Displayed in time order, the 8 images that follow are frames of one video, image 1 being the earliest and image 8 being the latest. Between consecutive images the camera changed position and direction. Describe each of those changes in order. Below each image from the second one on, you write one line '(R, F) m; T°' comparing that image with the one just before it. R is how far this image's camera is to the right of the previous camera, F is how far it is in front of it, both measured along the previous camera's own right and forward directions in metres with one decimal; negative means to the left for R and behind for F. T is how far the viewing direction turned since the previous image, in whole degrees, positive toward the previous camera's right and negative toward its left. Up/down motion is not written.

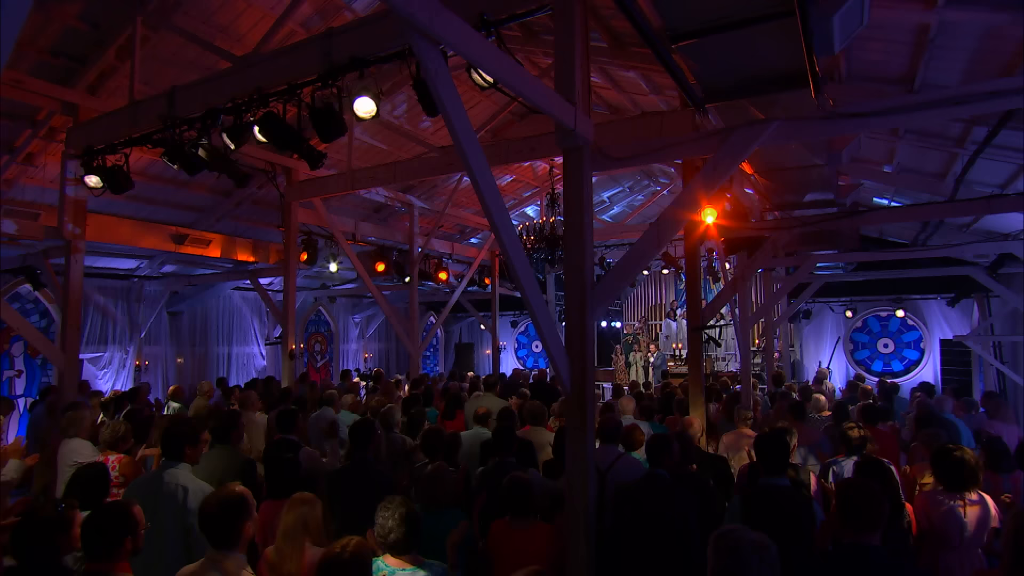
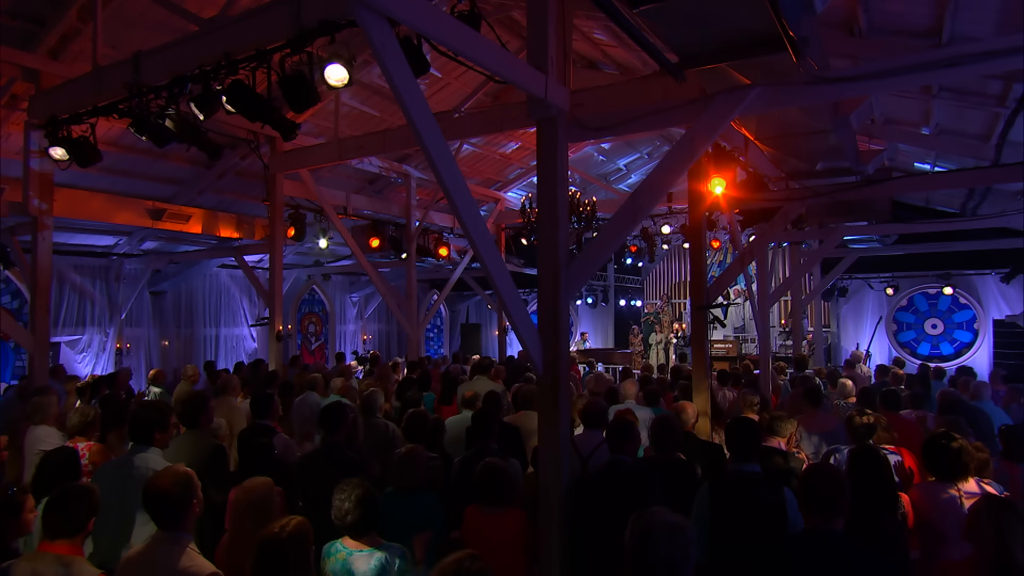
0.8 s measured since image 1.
(+0.4, +0.4) m; -4°
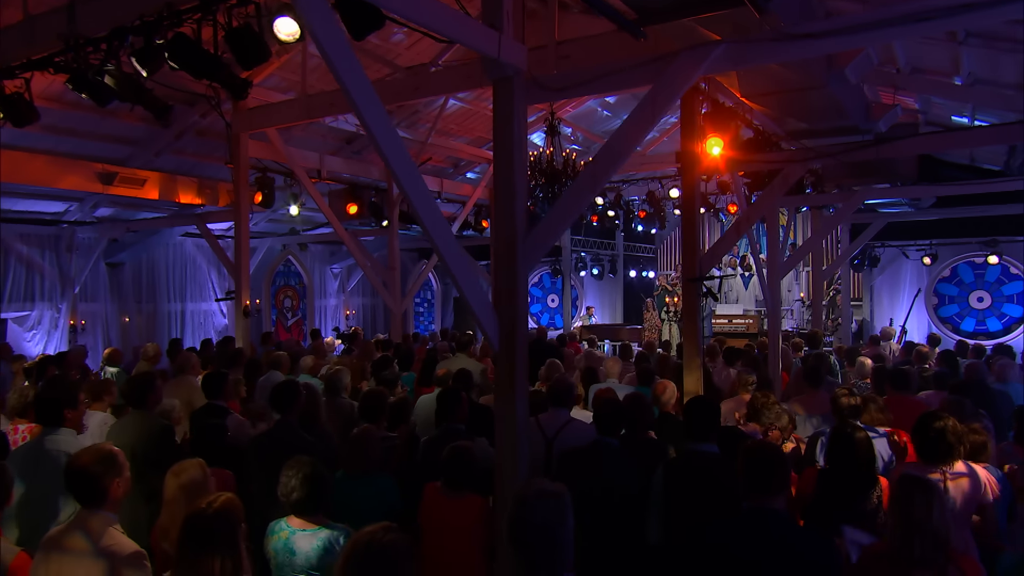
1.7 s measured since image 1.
(+0.4, +0.5) m; -3°
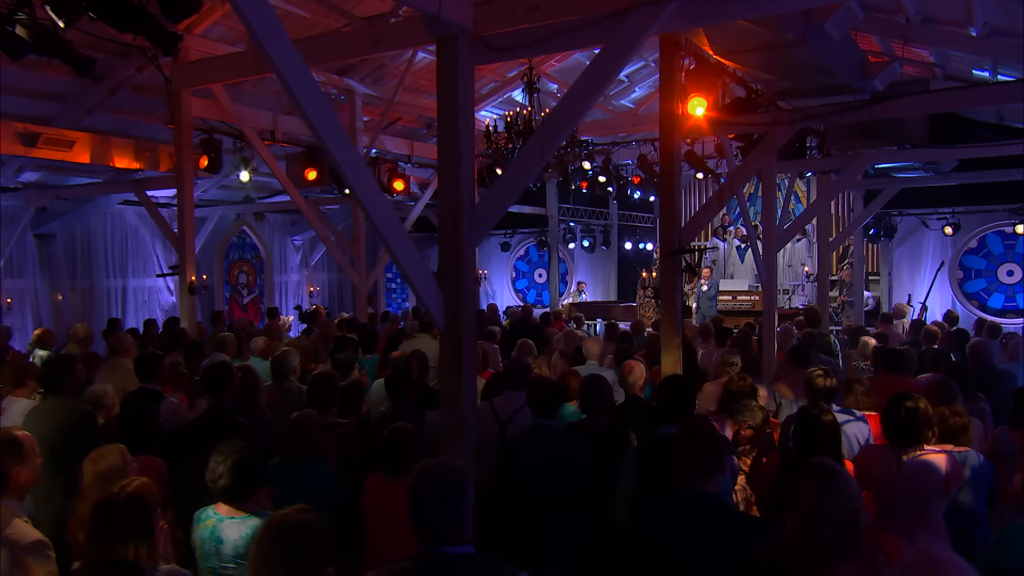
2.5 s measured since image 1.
(+0.3, +0.5) m; -1°
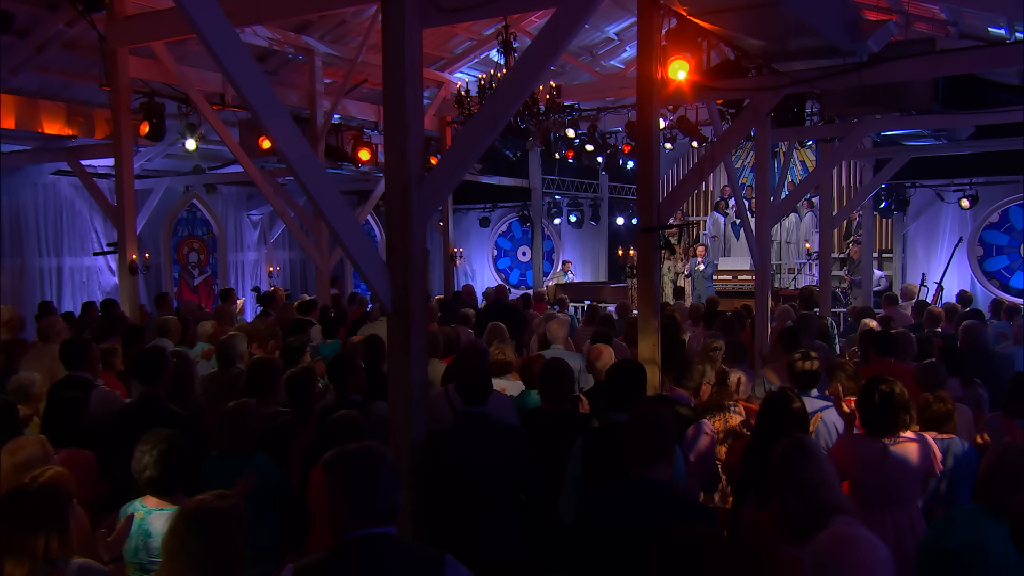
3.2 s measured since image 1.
(+0.3, +0.4) m; -1°
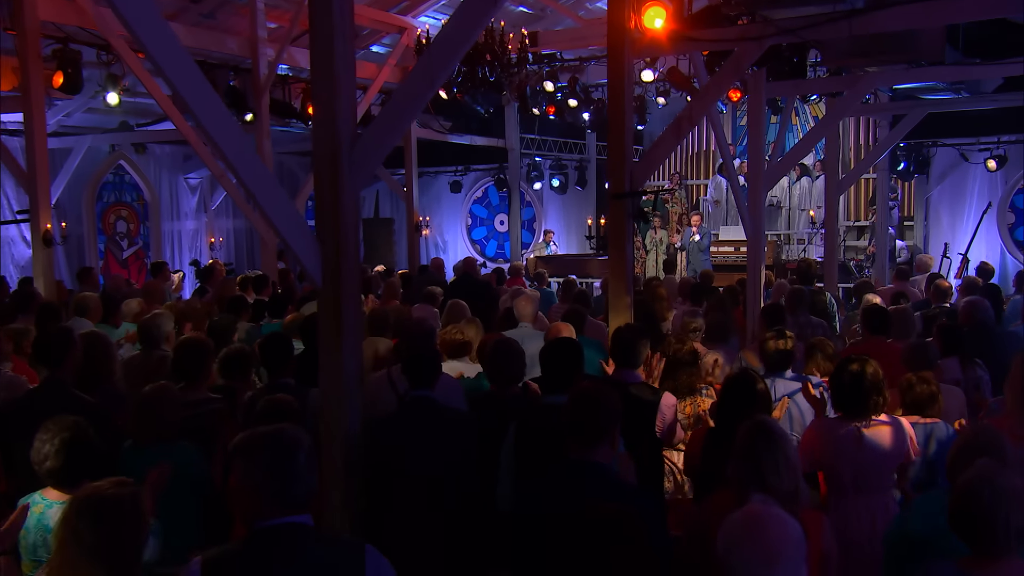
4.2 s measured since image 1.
(+0.3, +0.5) m; -1°
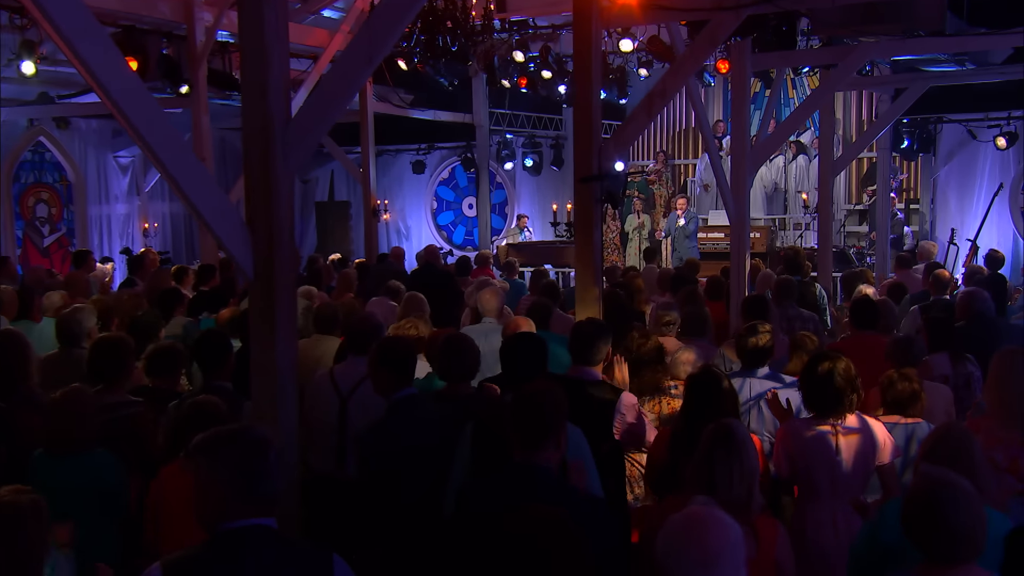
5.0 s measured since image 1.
(+0.3, +0.3) m; 0°
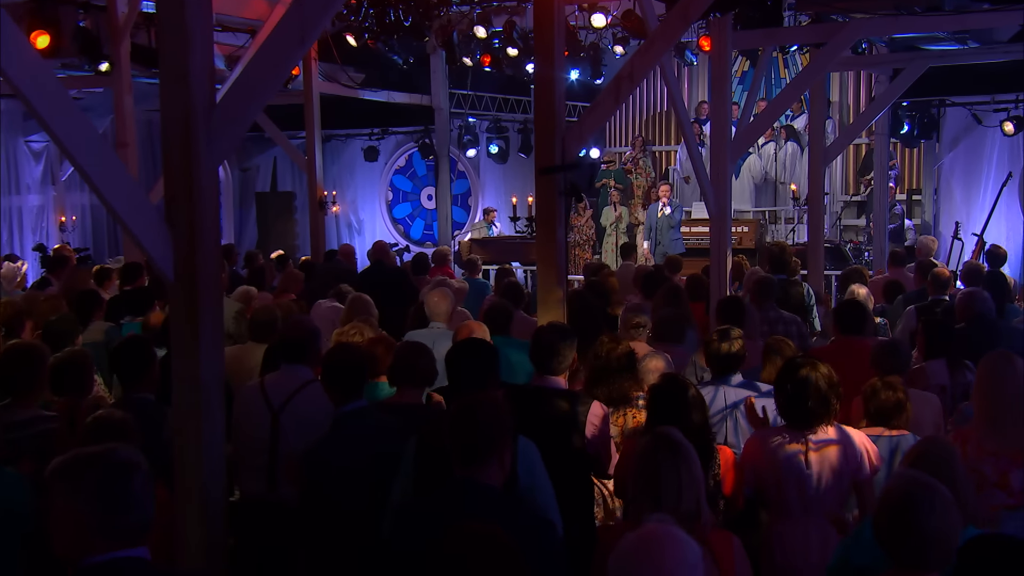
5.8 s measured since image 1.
(+0.3, +0.3) m; 0°
